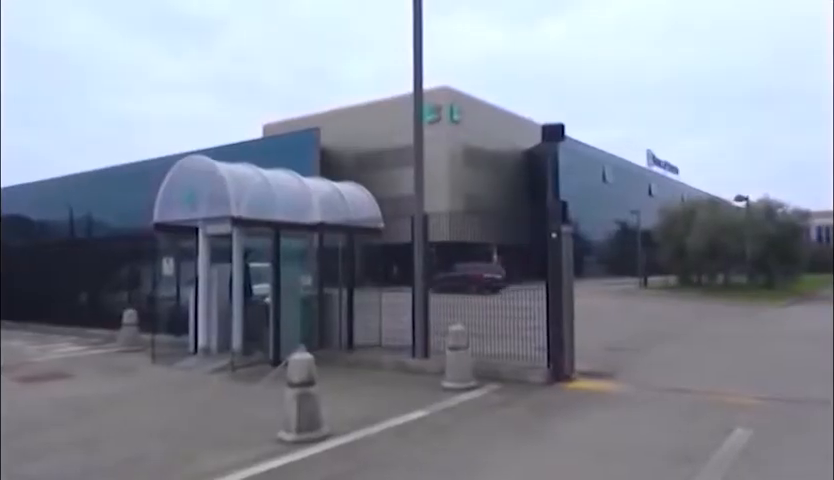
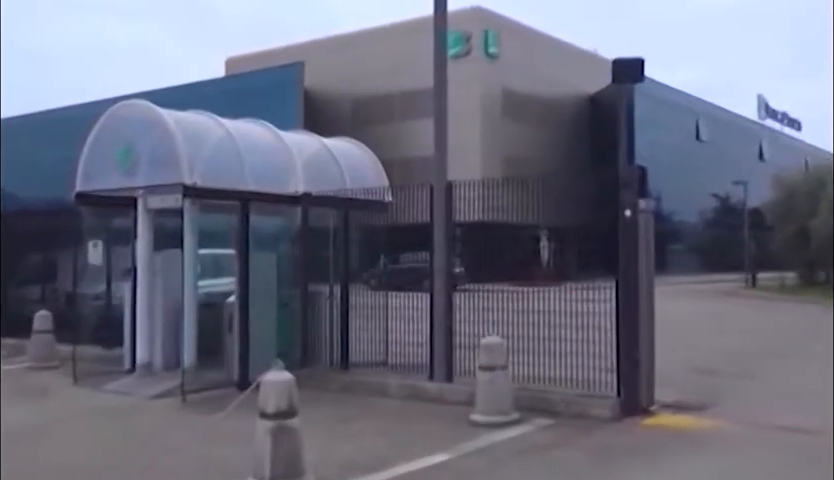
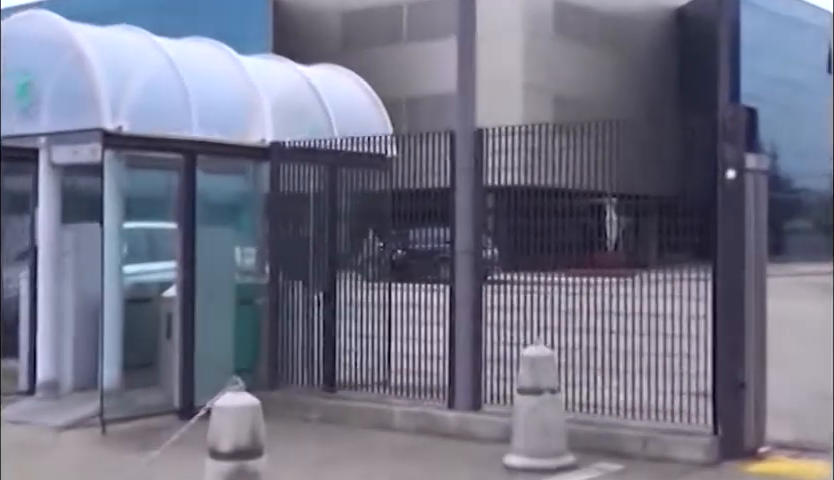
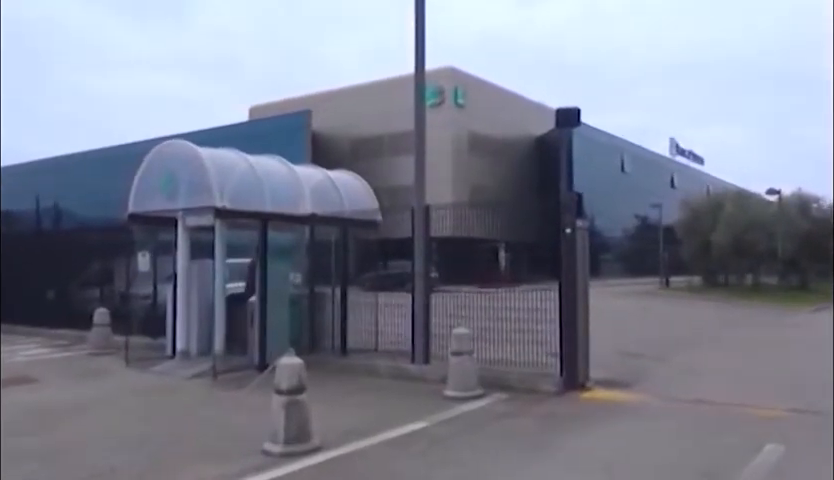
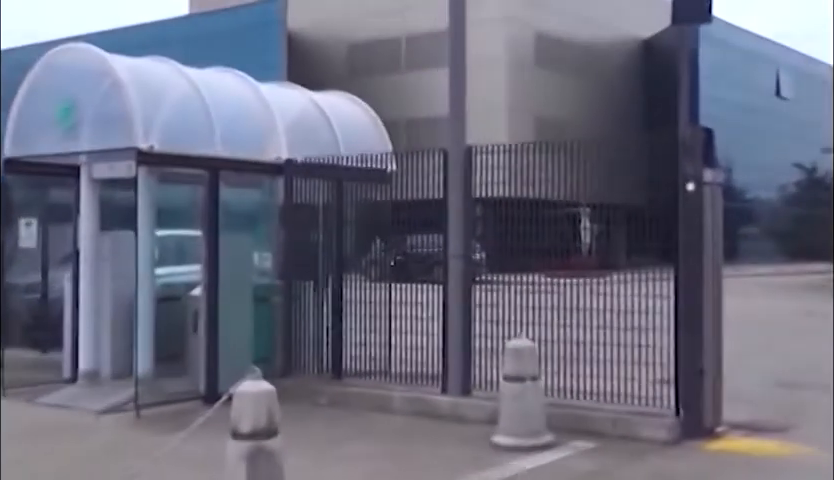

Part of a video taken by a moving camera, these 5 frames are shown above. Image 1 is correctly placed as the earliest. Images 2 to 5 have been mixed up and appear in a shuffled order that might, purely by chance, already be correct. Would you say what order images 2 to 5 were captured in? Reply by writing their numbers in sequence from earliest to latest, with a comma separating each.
4, 2, 5, 3
